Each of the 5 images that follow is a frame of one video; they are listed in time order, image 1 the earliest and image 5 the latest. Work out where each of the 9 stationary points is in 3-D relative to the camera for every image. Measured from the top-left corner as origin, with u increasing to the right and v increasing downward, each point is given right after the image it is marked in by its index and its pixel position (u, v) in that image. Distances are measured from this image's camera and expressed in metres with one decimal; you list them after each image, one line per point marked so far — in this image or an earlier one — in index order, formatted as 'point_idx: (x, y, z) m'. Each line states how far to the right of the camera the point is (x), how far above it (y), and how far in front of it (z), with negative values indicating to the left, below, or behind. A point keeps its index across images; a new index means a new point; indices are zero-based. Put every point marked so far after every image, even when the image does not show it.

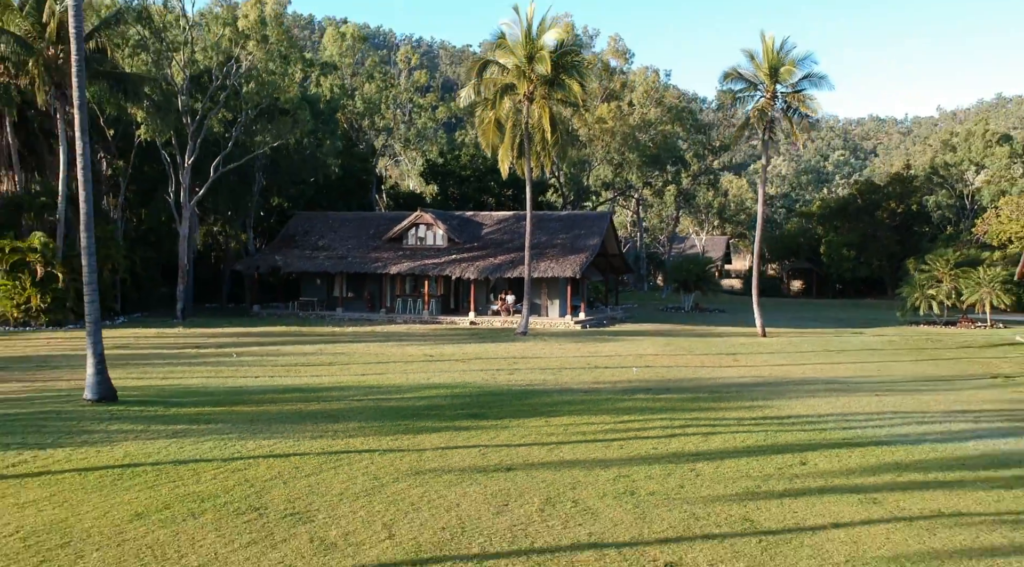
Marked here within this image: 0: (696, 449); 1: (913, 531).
0: (+2.1, -1.9, +11.6) m
1: (+3.4, -2.1, +8.4) m
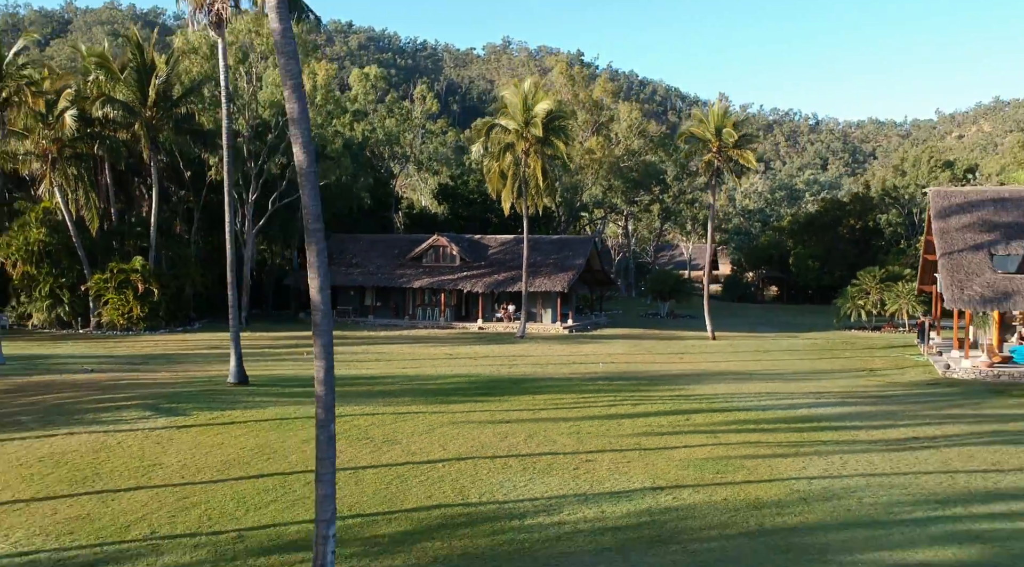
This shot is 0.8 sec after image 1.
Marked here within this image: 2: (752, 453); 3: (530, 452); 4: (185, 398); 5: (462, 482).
0: (+2.1, -2.4, +18.8) m
1: (+3.4, -2.6, +15.5) m
2: (+3.6, -2.6, +15.1) m
3: (+0.3, -2.5, +15.0) m
4: (-6.5, -2.3, +19.6) m
5: (-0.7, -2.6, +13.2) m
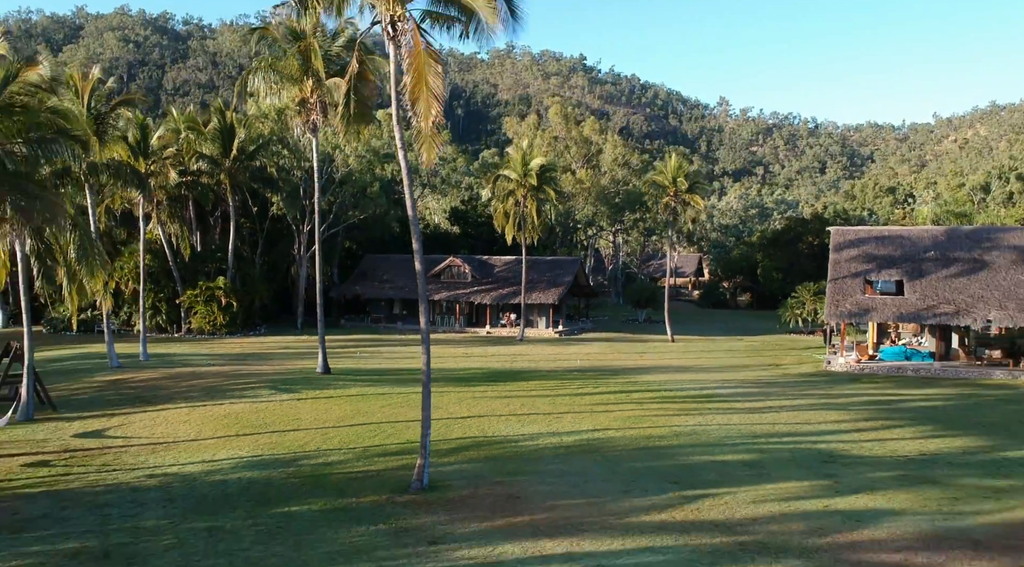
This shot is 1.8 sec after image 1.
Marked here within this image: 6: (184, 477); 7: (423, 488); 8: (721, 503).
0: (+2.1, -3.1, +28.2) m
1: (+3.4, -3.2, +24.9) m
2: (+3.6, -3.2, +24.5) m
3: (+0.3, -3.2, +24.4) m
4: (-6.5, -2.9, +29.0) m
5: (-0.7, -3.3, +22.6) m
6: (-6.1, -3.6, +18.3) m
7: (-1.5, -3.5, +17.1) m
8: (+3.4, -3.6, +16.3) m
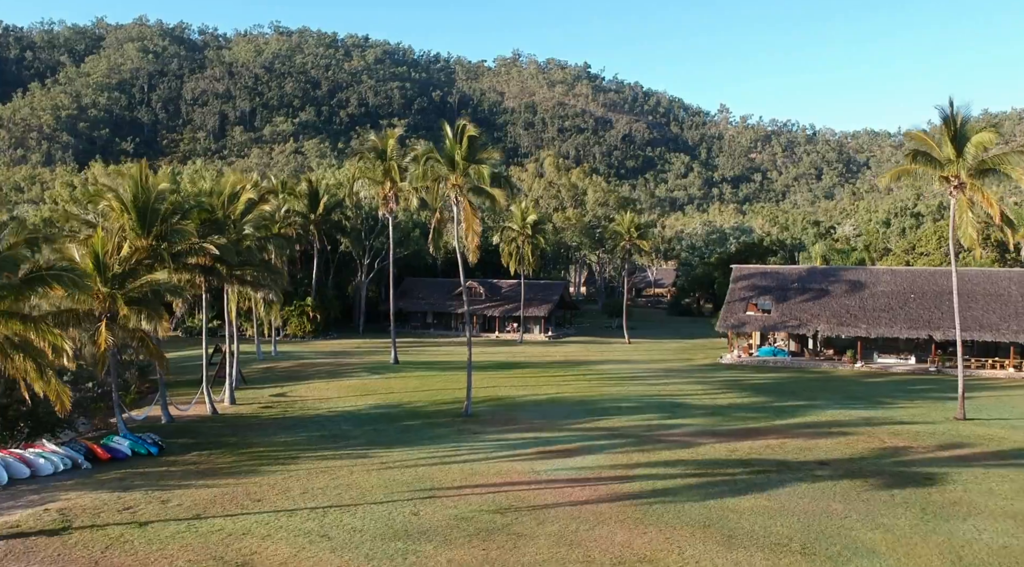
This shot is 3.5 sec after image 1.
0: (+2.1, -4.2, +46.1) m
1: (+3.4, -4.4, +42.8) m
2: (+3.7, -4.4, +42.4) m
3: (+0.3, -4.3, +42.3) m
4: (-6.5, -4.1, +47.0) m
5: (-0.7, -4.4, +40.5) m
6: (-6.1, -4.7, +36.3) m
7: (-1.6, -4.6, +35.1) m
8: (+3.4, -4.8, +34.2) m
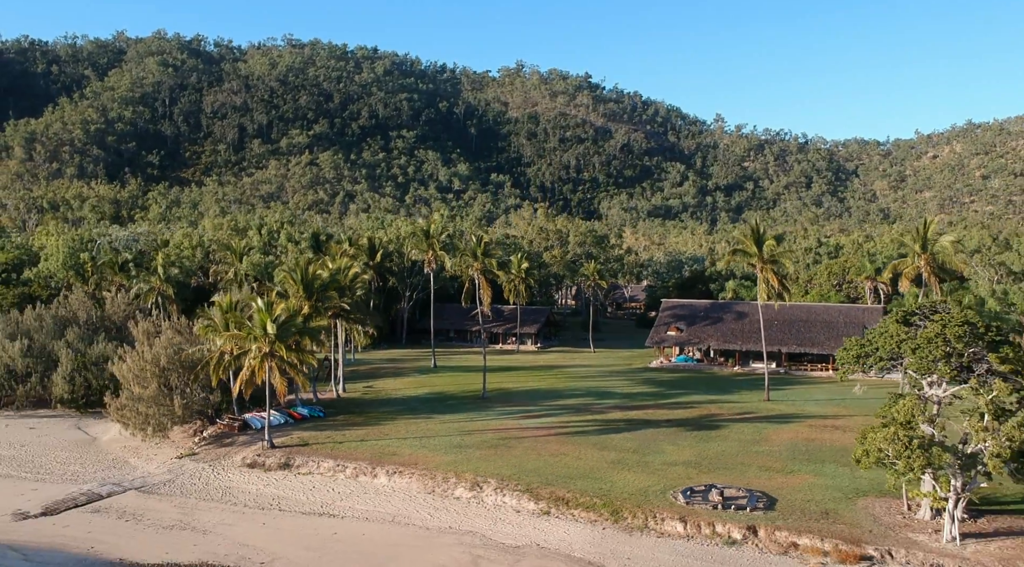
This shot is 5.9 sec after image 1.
0: (+2.0, -6.6, +72.2) m
1: (+3.2, -6.8, +68.9) m
2: (+3.5, -6.8, +68.4) m
3: (+0.1, -6.7, +68.3) m
4: (-6.6, -6.5, +73.1) m
5: (-0.8, -6.8, +66.6) m
6: (-6.3, -7.1, +62.3) m
7: (-1.7, -7.0, +61.1) m
8: (+3.2, -7.2, +60.3) m
